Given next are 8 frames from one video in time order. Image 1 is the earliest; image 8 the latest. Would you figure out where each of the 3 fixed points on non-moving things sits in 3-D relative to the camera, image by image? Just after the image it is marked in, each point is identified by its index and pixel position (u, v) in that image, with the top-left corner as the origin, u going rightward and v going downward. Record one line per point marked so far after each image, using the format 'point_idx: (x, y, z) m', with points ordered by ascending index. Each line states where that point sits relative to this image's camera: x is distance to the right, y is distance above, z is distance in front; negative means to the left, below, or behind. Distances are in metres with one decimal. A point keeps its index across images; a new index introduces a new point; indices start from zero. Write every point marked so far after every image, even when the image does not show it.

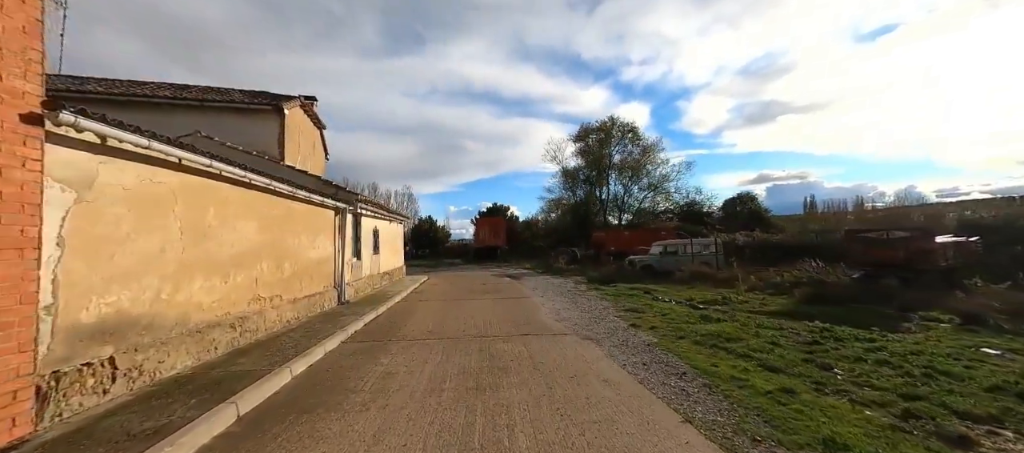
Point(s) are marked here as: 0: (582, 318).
0: (+1.6, -2.2, +9.3) m
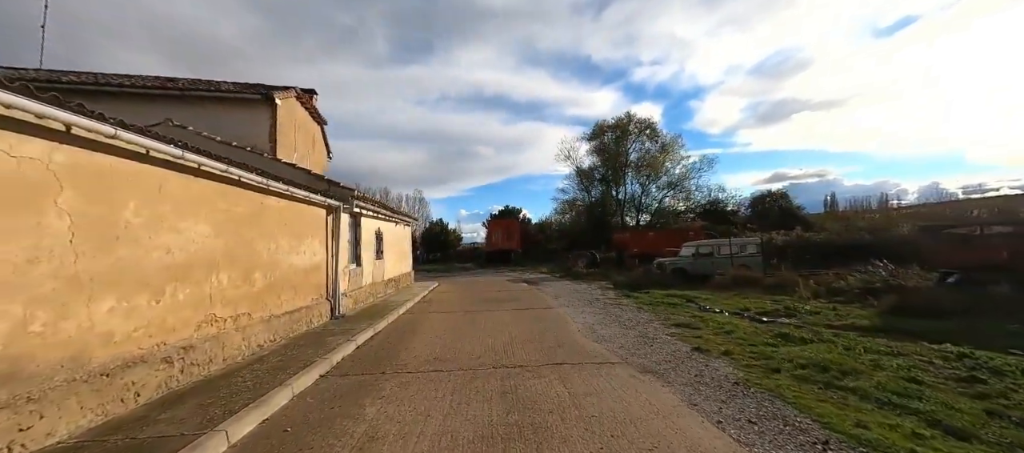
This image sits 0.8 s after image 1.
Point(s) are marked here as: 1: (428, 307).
0: (+2.1, -2.1, +7.4) m
1: (-2.7, -2.6, +13.0) m
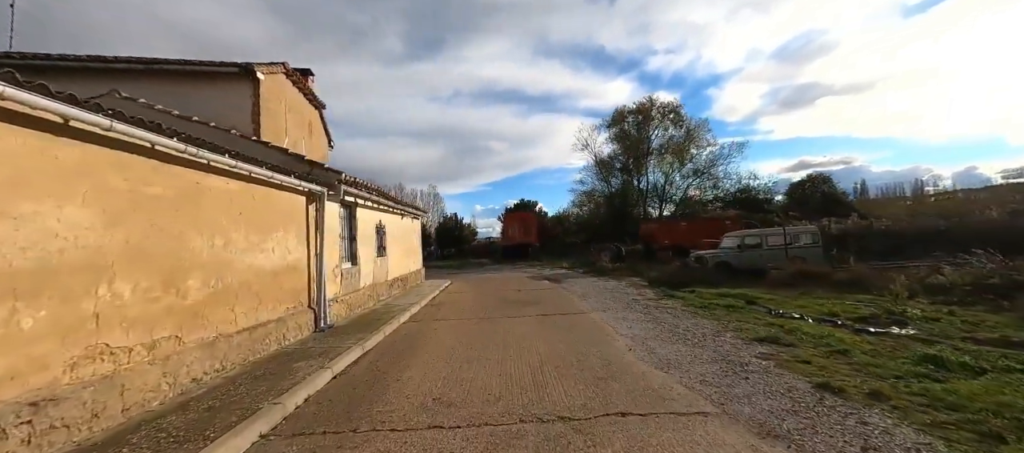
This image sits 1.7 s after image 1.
0: (+2.5, -1.8, +5.3) m
1: (-2.1, -2.3, +11.0) m
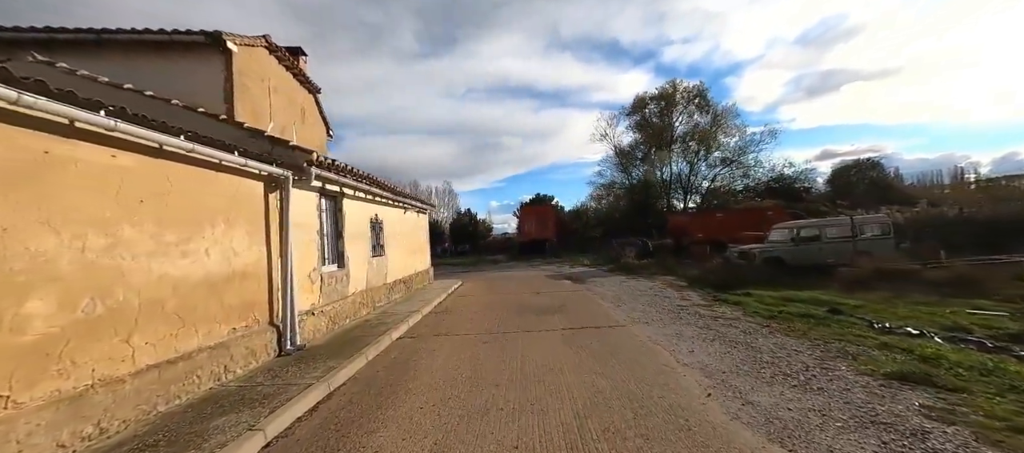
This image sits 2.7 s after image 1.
0: (+2.7, -1.7, +3.3) m
1: (-1.6, -2.2, +9.1) m
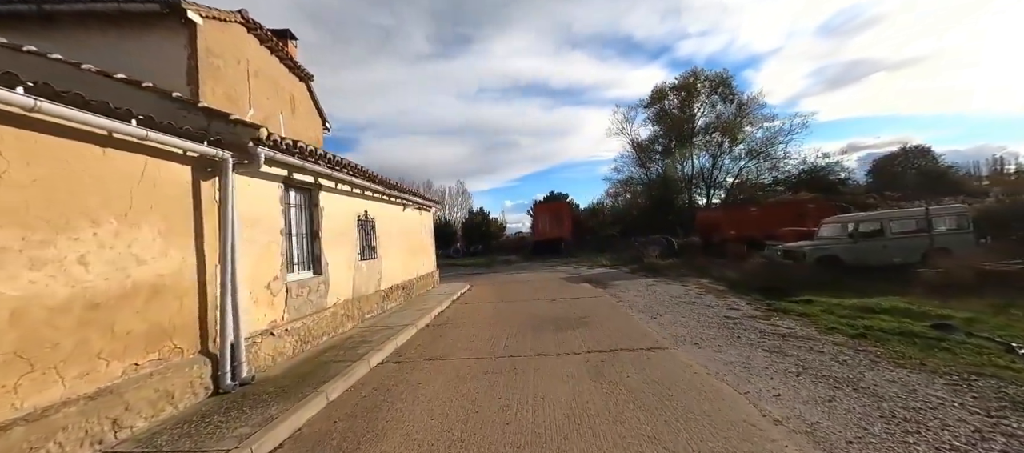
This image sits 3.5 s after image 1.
0: (+2.7, -1.6, +1.5) m
1: (-1.4, -2.1, +7.6) m
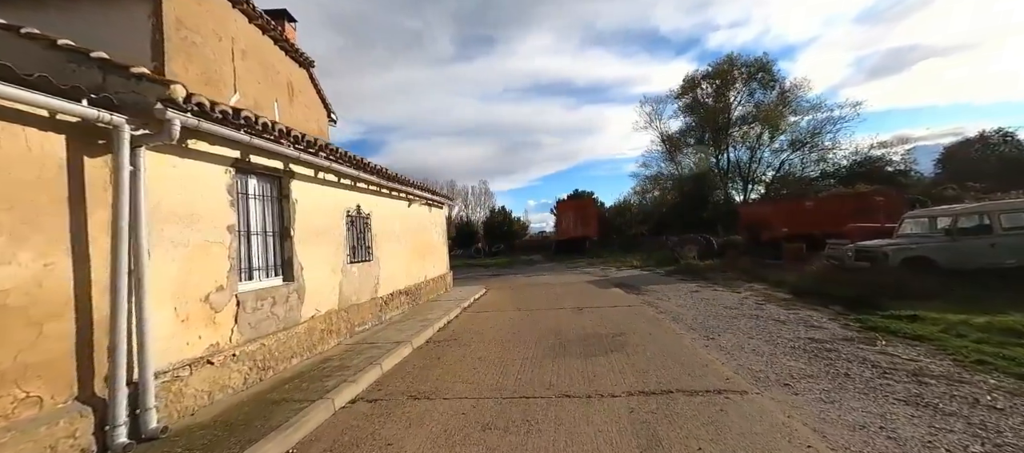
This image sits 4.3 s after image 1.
0: (+2.6, -1.5, -0.3) m
1: (-1.2, -2.1, +6.0) m
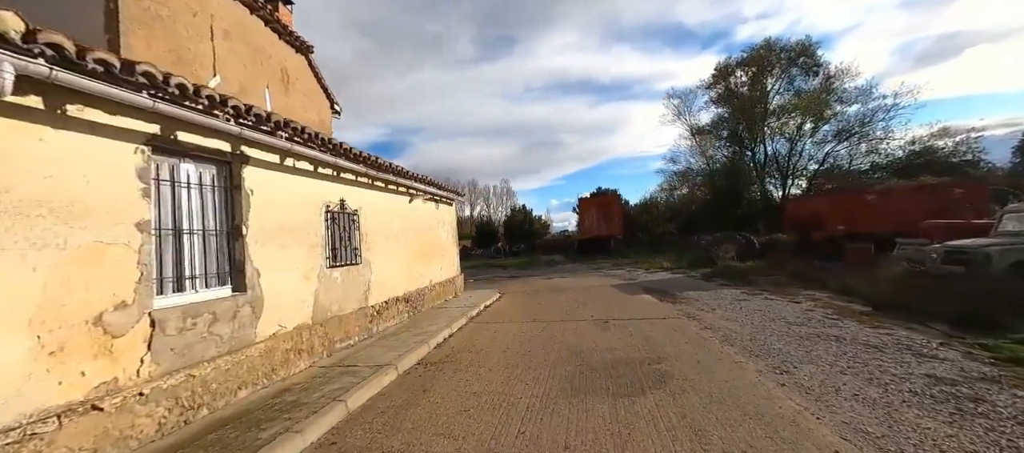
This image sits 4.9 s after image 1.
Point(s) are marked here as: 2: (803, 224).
0: (+2.3, -1.5, -1.8) m
1: (-1.1, -2.0, +4.7) m
2: (+12.8, +0.1, +18.3) m
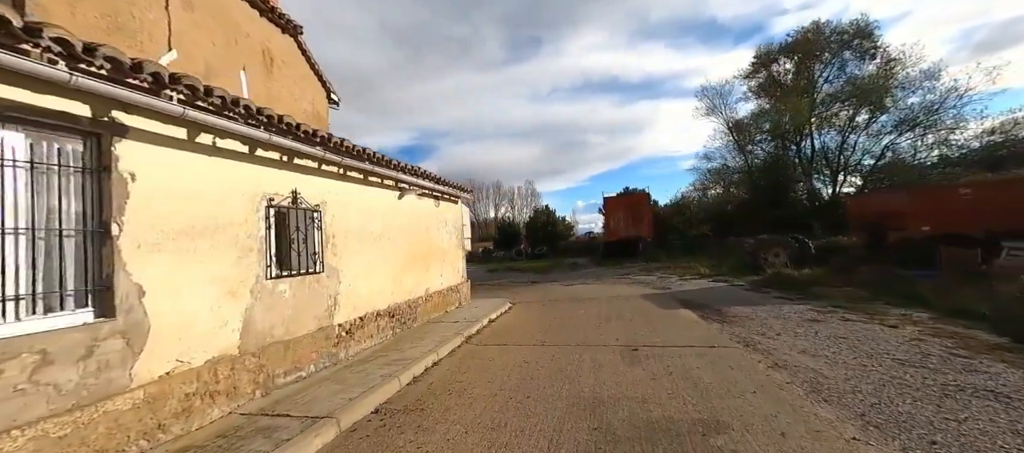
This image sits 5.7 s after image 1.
0: (+1.7, -1.4, -3.7) m
1: (-1.3, -2.0, +3.0) m
2: (+13.5, +0.1, +15.7) m
